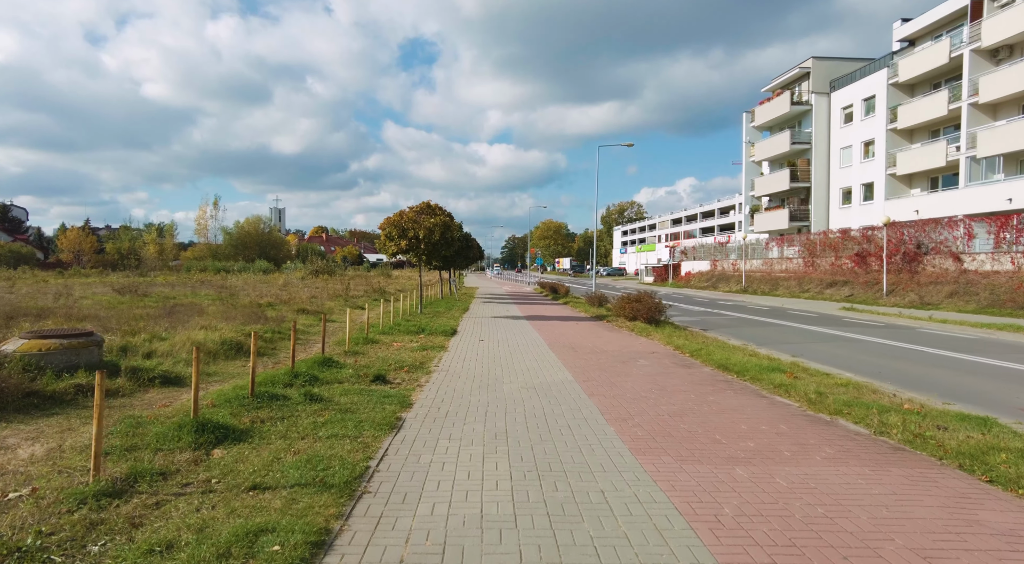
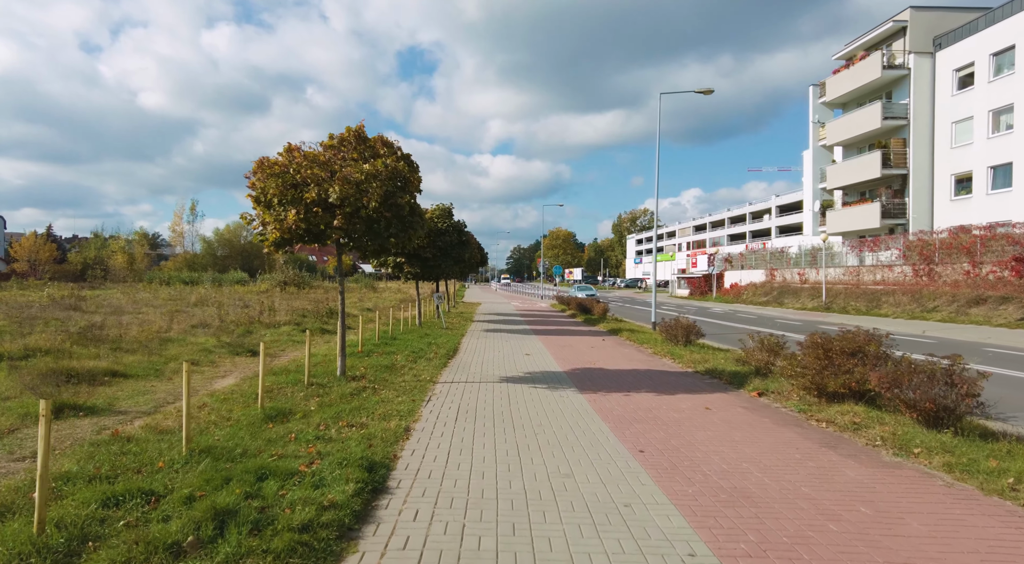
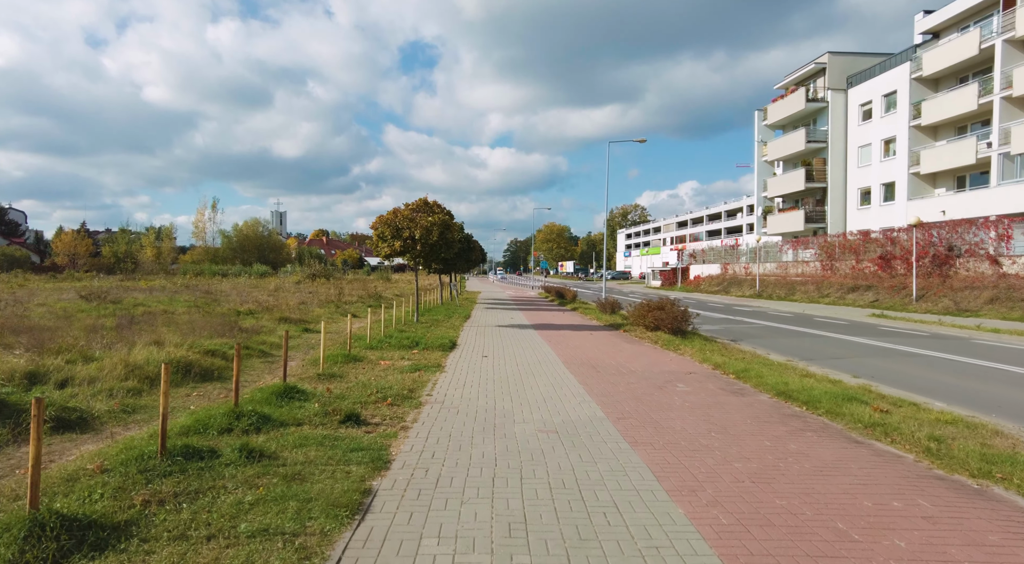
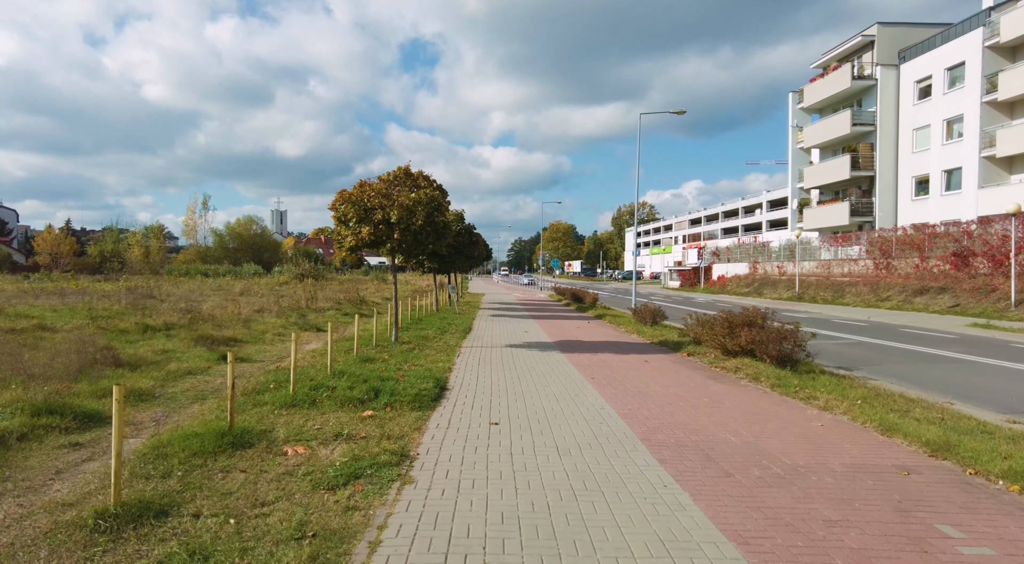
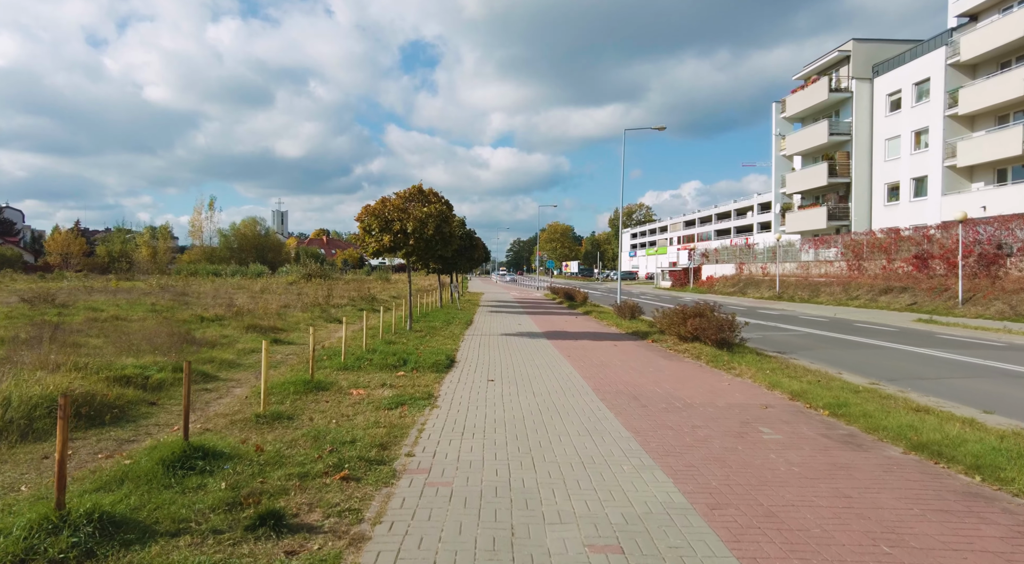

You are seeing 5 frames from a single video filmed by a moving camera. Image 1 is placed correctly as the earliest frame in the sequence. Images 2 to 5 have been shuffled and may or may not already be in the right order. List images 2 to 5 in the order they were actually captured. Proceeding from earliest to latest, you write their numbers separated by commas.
3, 5, 4, 2
